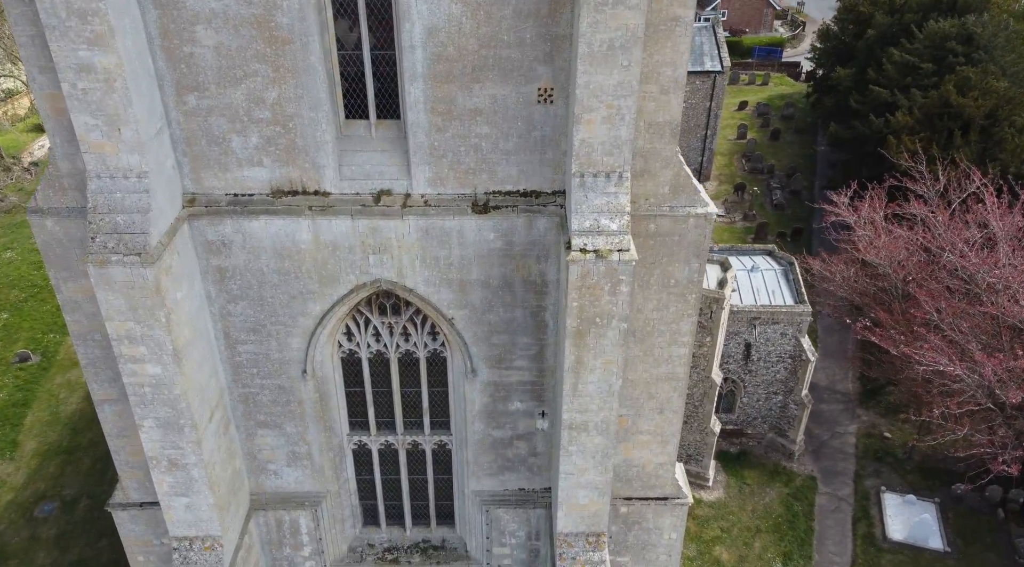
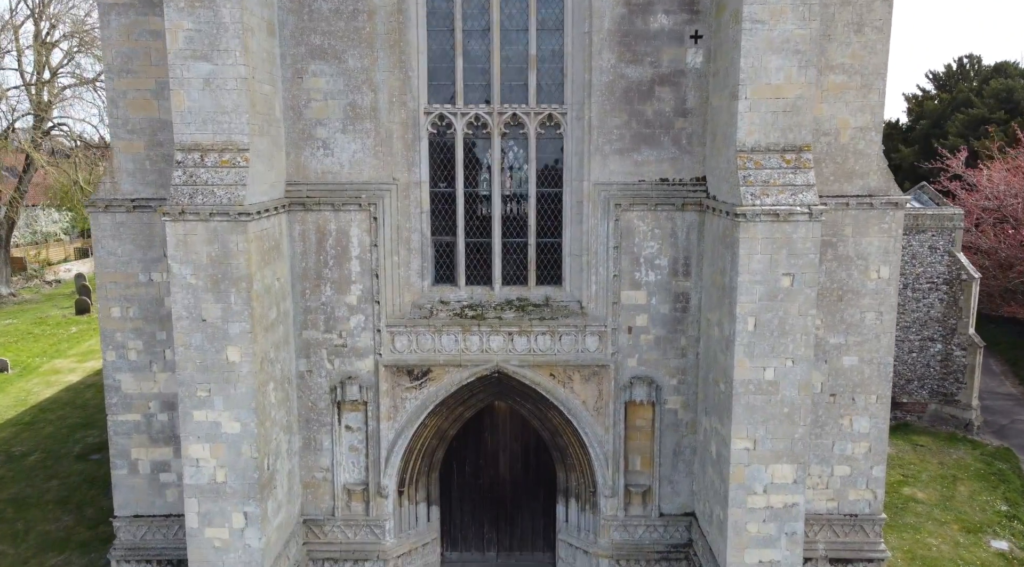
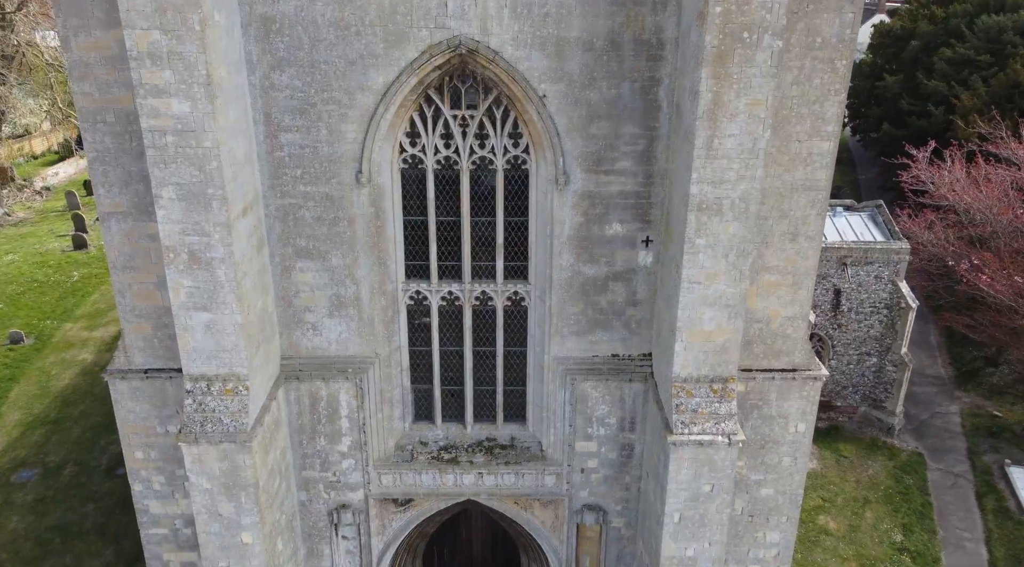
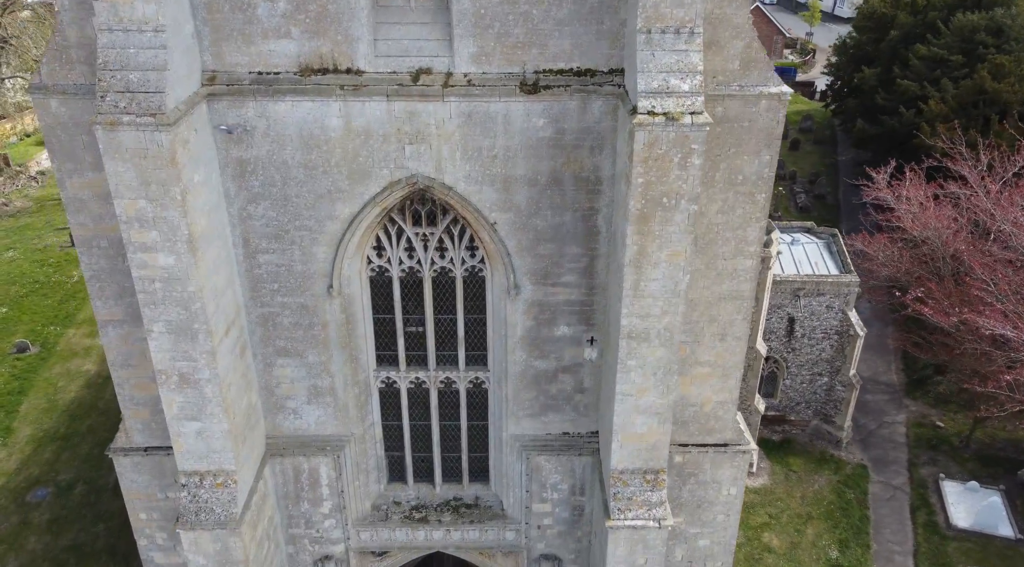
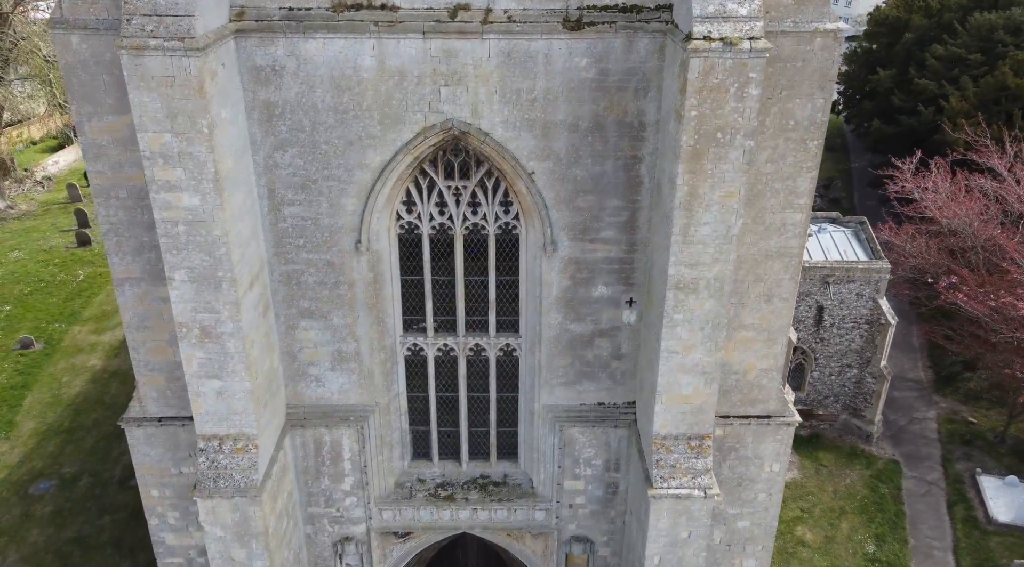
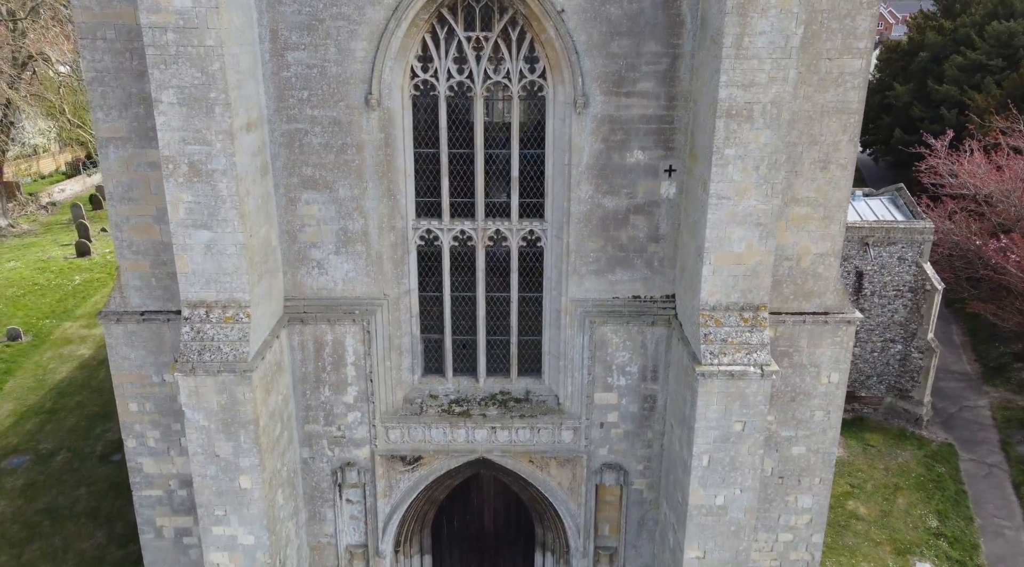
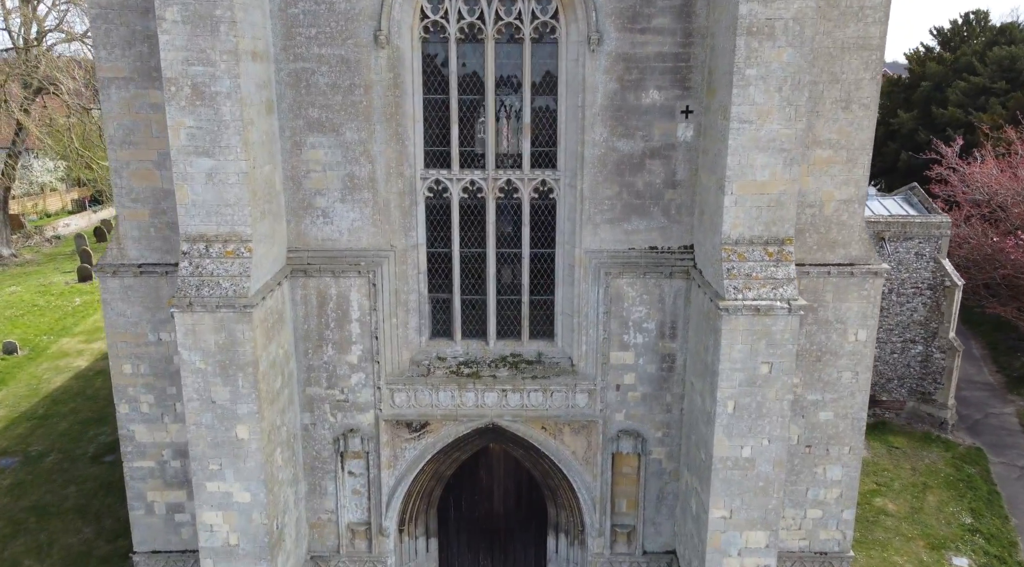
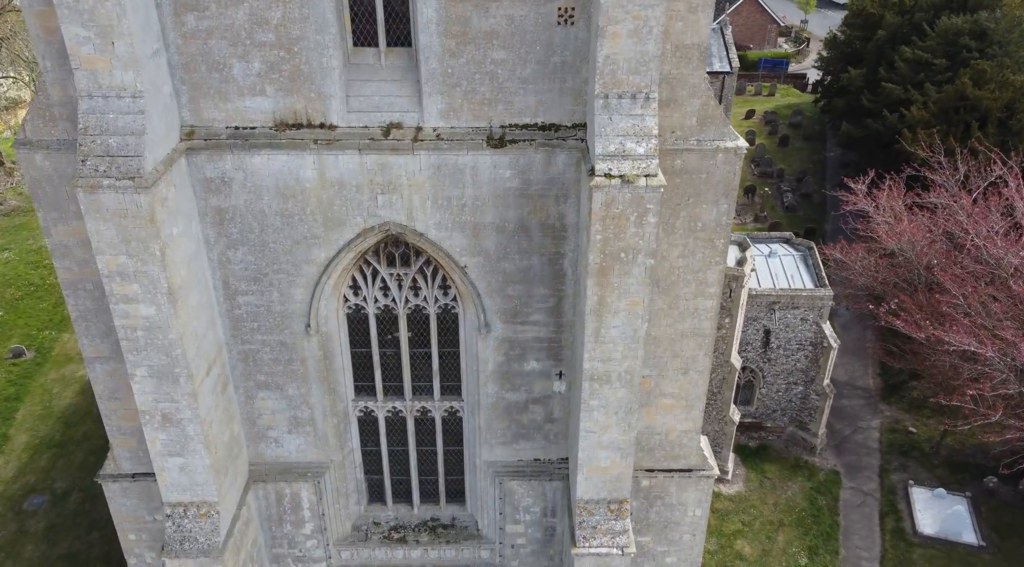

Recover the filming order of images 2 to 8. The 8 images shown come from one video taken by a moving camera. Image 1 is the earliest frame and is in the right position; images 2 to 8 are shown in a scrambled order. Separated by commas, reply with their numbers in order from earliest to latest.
8, 4, 5, 3, 6, 7, 2
